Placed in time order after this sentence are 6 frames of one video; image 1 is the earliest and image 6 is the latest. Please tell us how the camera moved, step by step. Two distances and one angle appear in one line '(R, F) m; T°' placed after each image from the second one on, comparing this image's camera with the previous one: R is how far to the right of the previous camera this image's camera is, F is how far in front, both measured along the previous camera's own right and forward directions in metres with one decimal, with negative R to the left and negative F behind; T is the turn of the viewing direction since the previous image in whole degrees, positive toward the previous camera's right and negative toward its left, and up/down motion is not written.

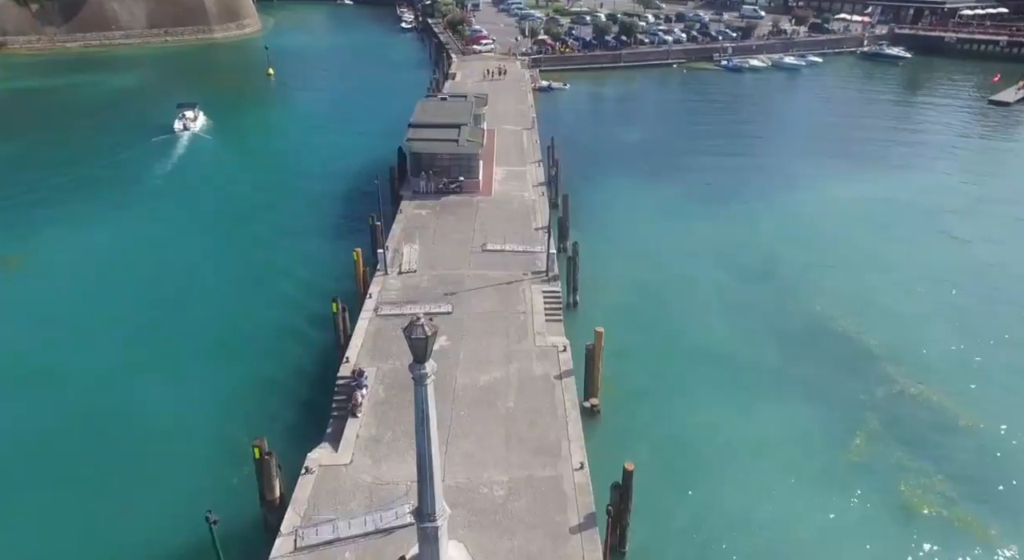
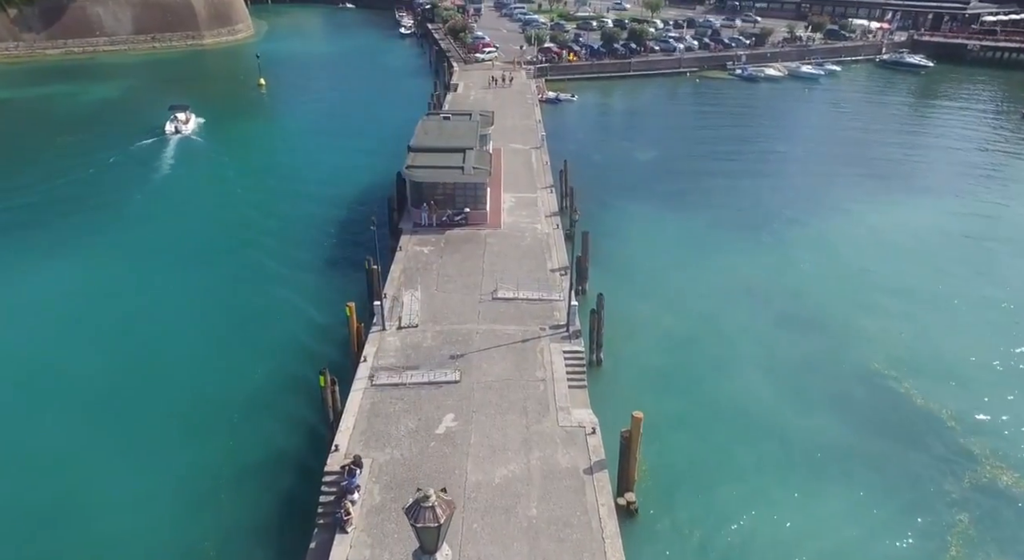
(-0.6, +3.3) m; 0°
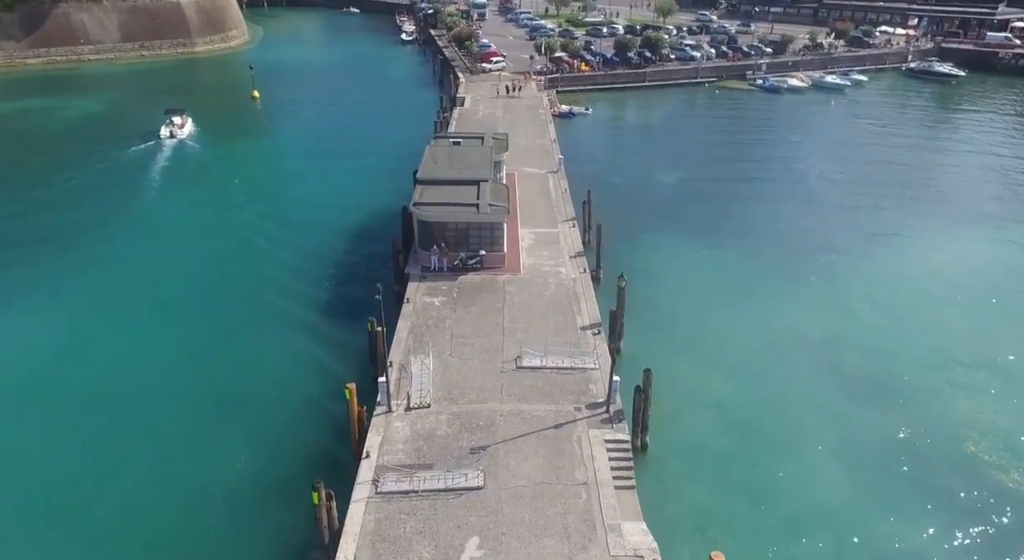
(-0.8, +3.6) m; 0°
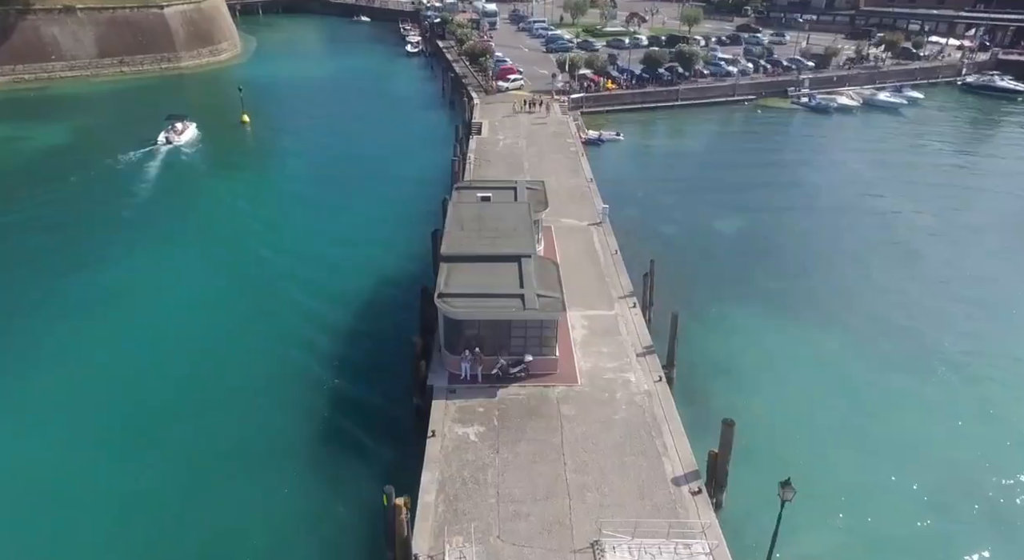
(-1.6, +6.2) m; 0°
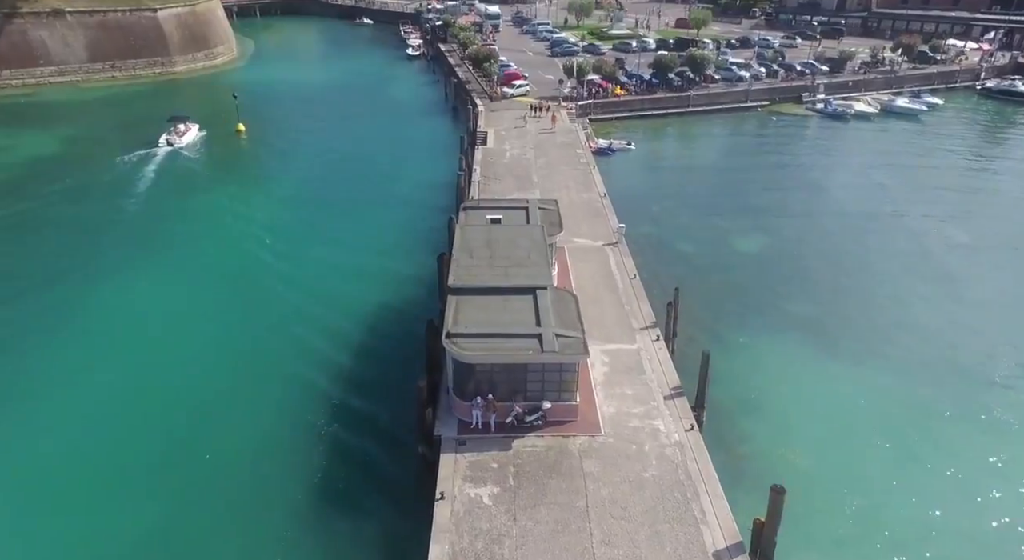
(-0.4, +2.0) m; 0°
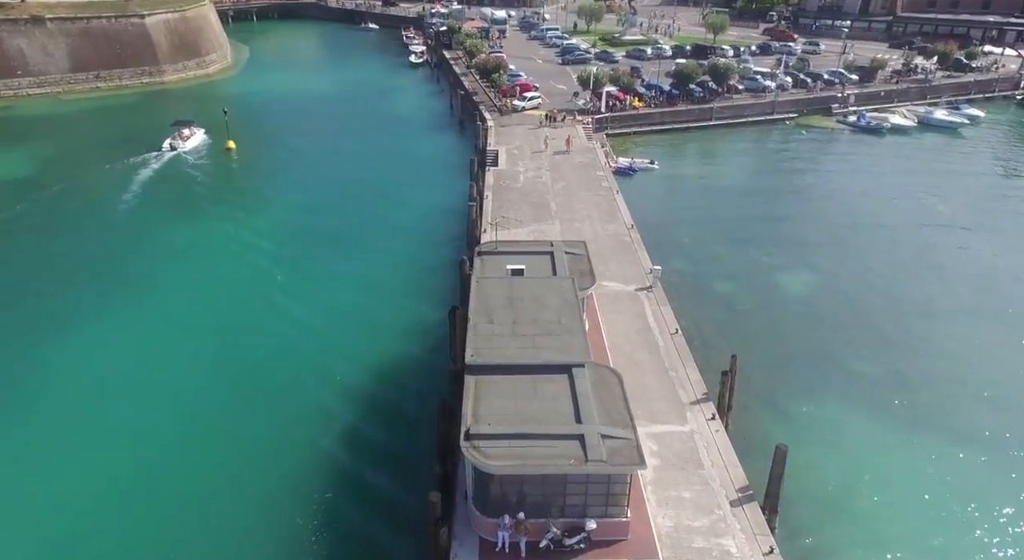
(-0.7, +3.7) m; 0°
